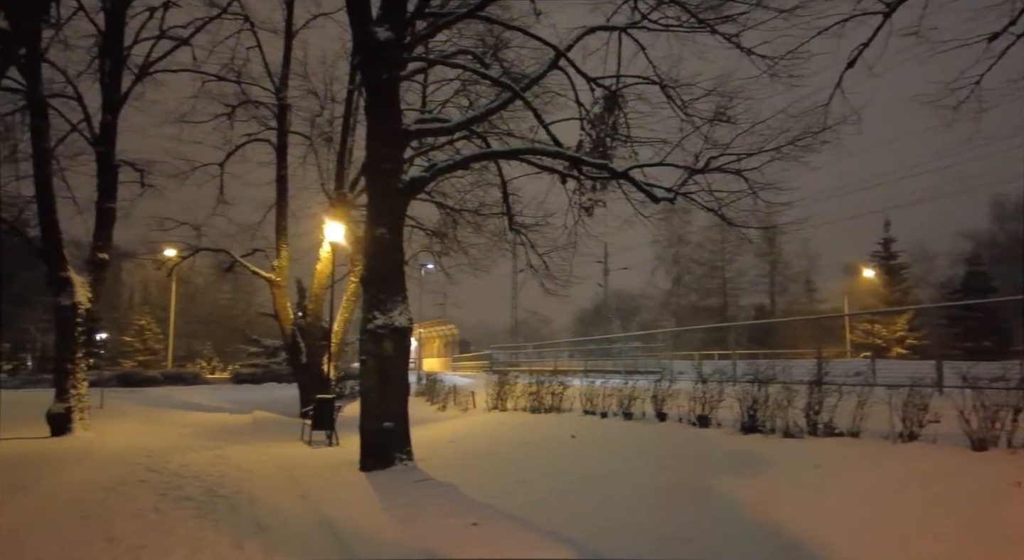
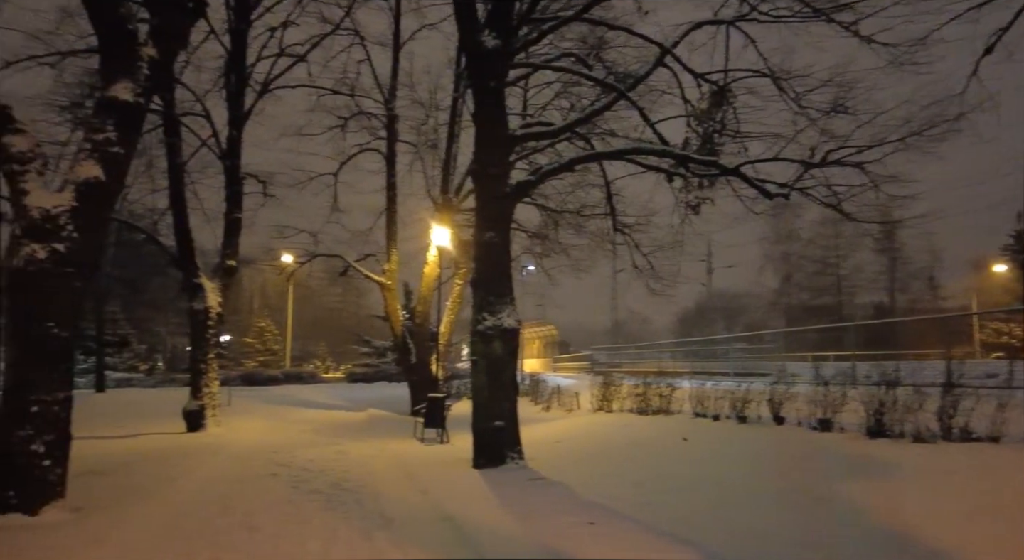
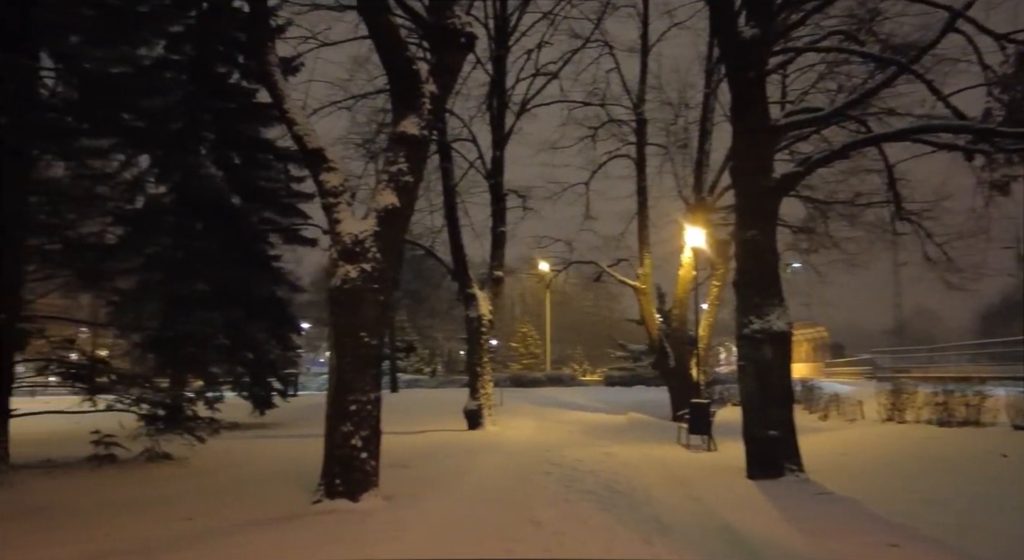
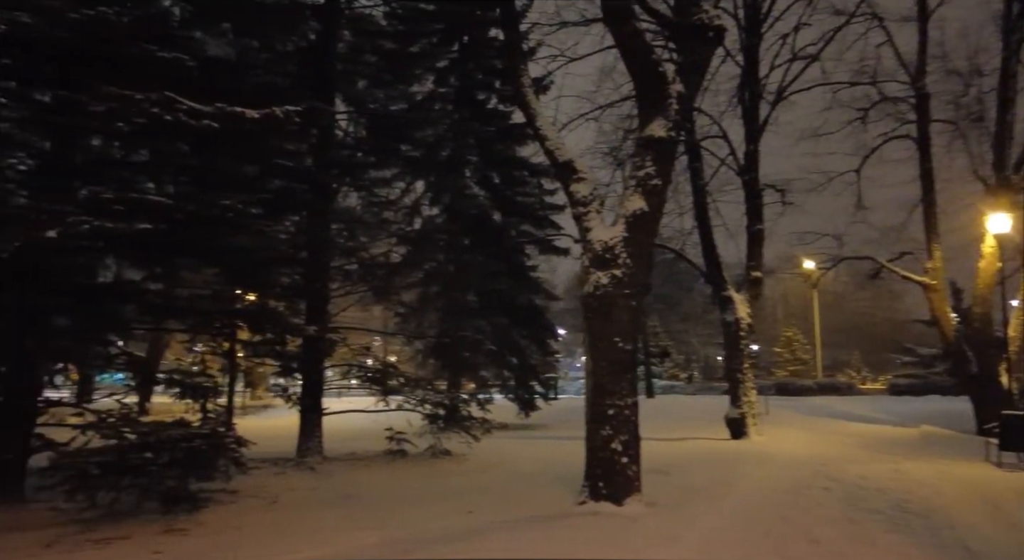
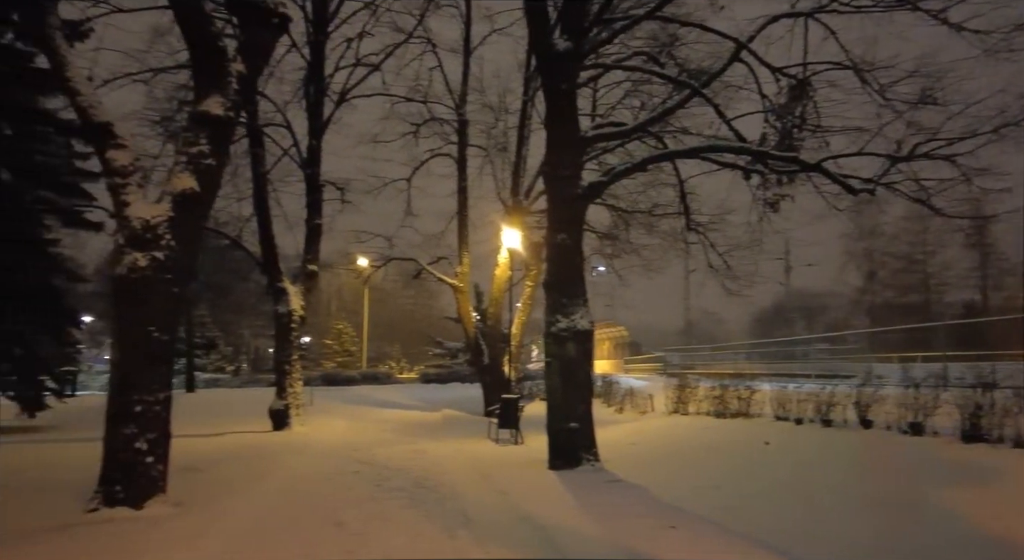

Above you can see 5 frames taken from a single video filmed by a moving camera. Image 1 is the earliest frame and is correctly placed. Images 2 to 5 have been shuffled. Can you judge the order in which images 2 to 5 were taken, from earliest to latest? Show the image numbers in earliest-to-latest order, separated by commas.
2, 5, 3, 4
